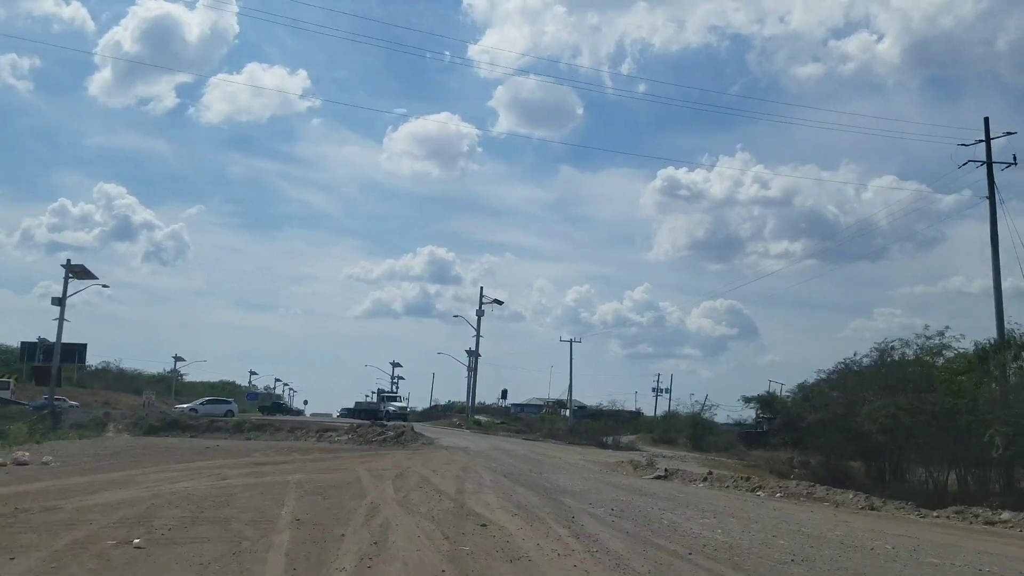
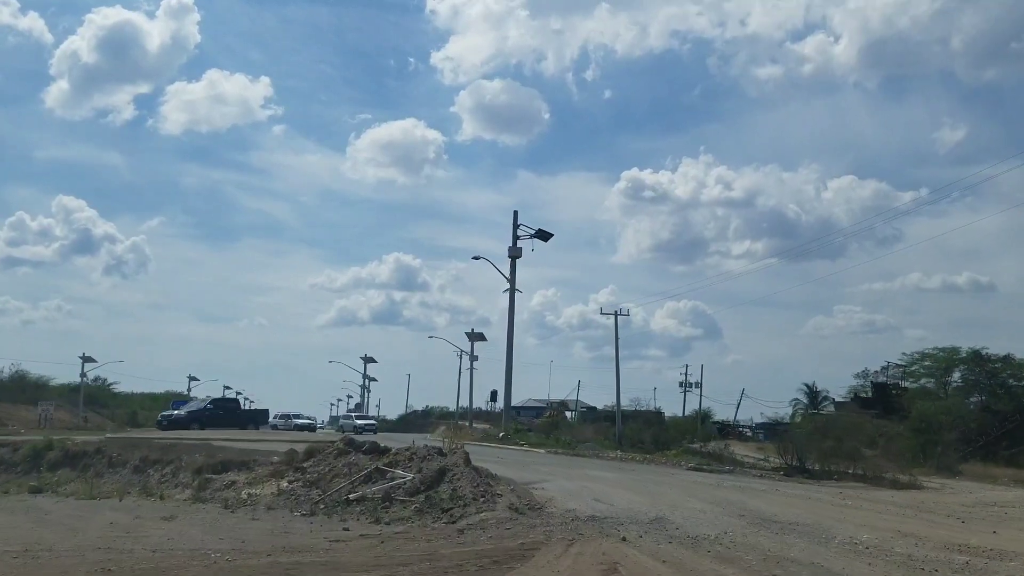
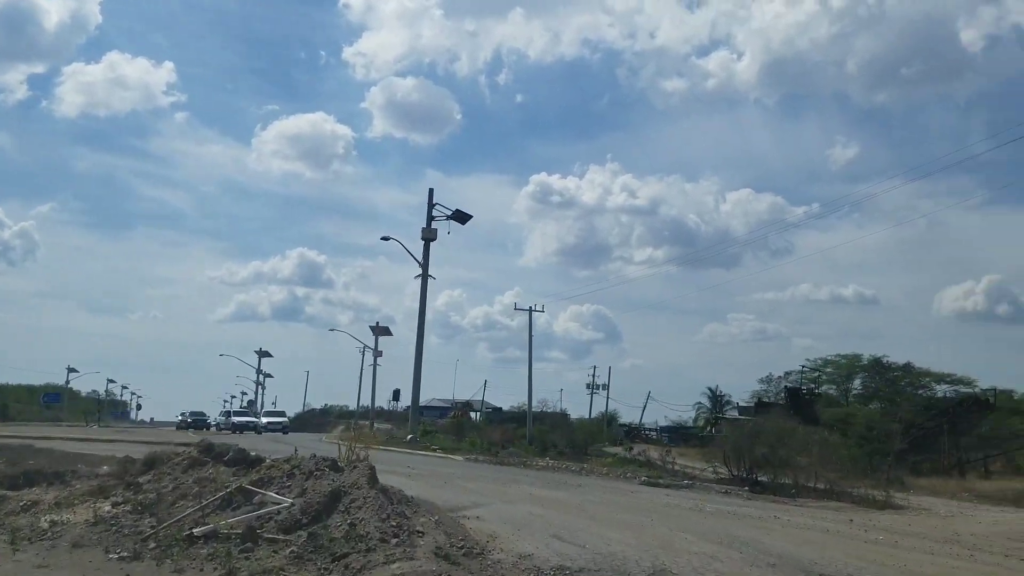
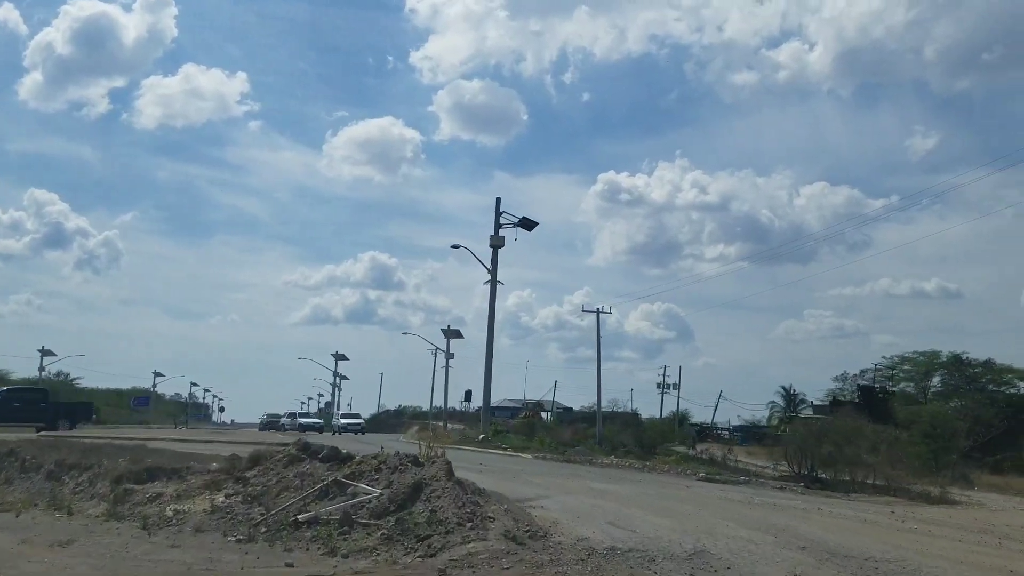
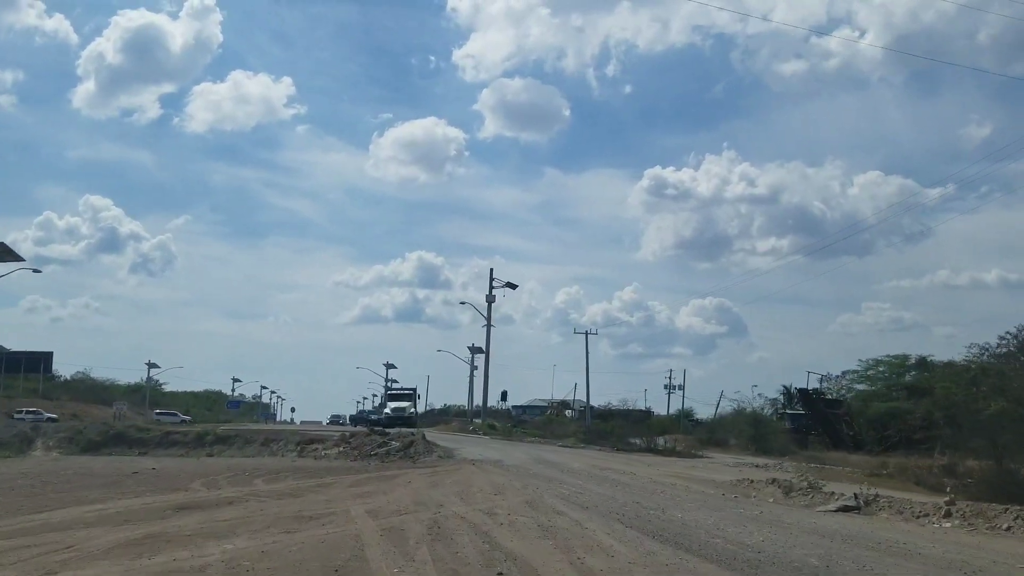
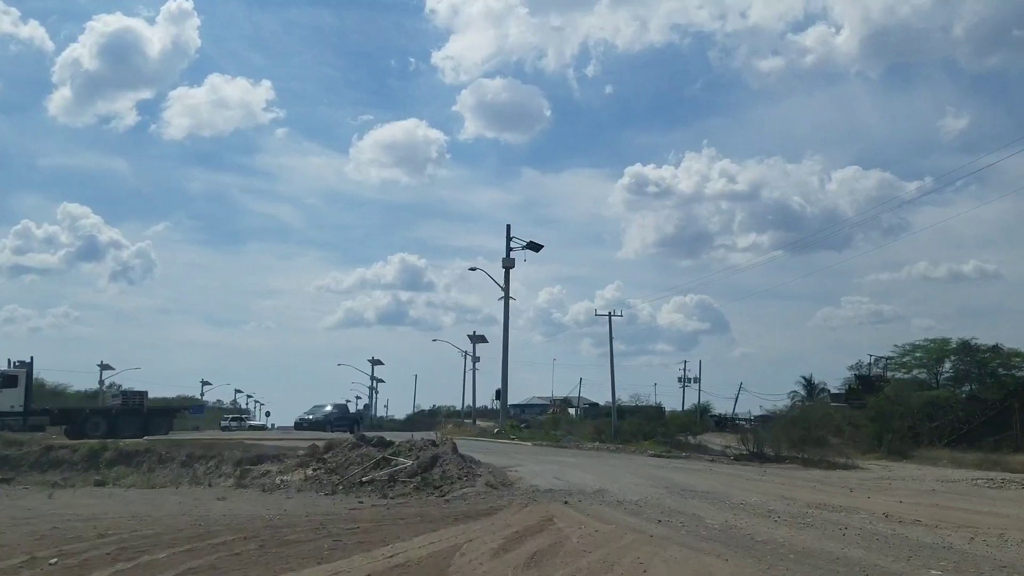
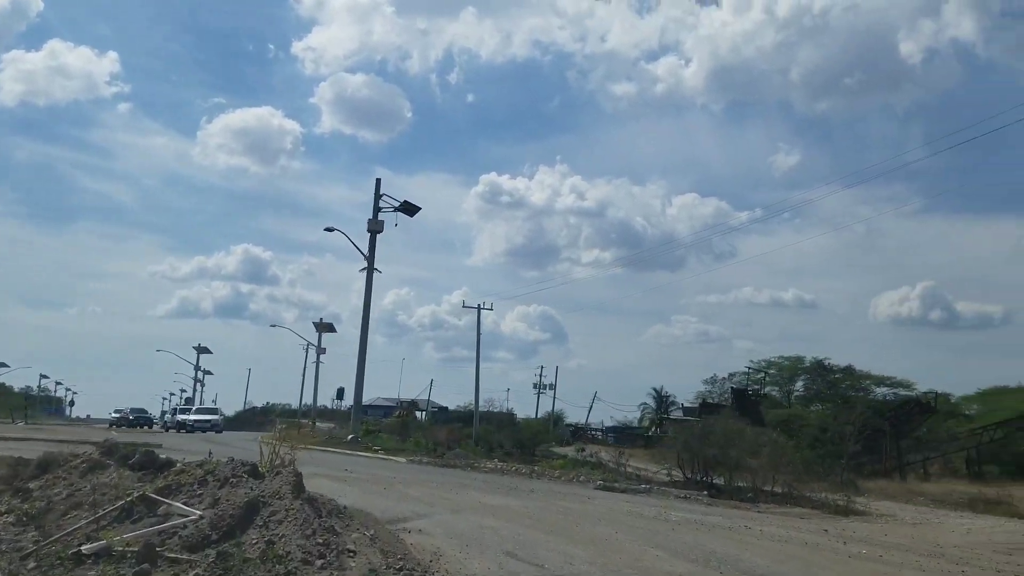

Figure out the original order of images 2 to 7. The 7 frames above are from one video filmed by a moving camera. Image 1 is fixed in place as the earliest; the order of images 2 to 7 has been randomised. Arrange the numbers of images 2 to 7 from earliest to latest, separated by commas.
5, 6, 2, 4, 3, 7
